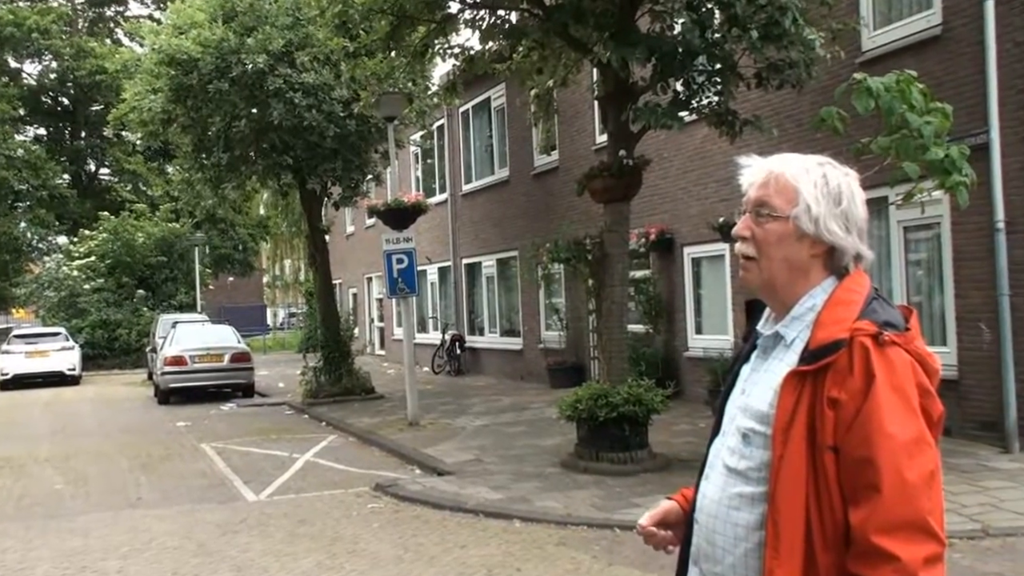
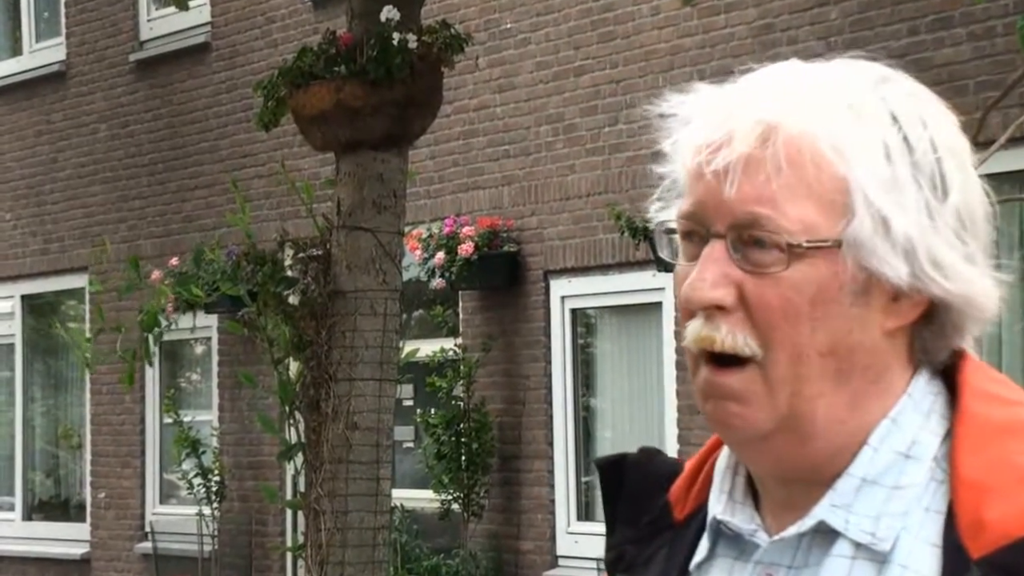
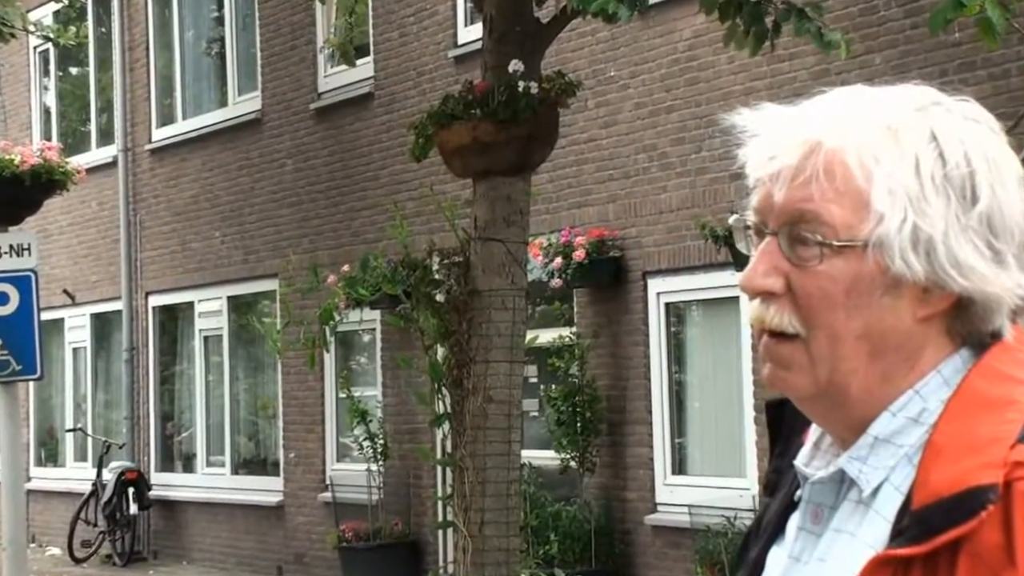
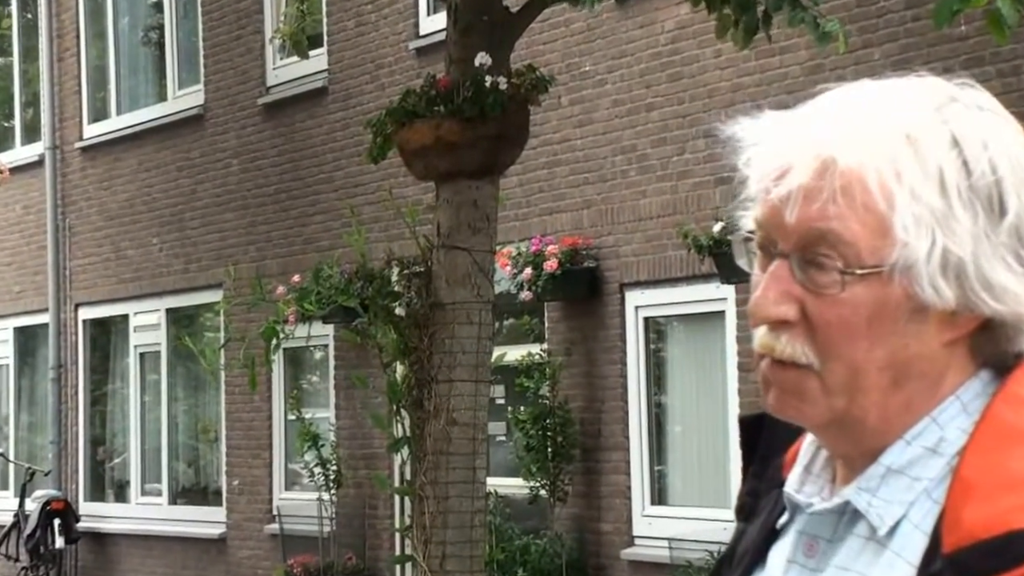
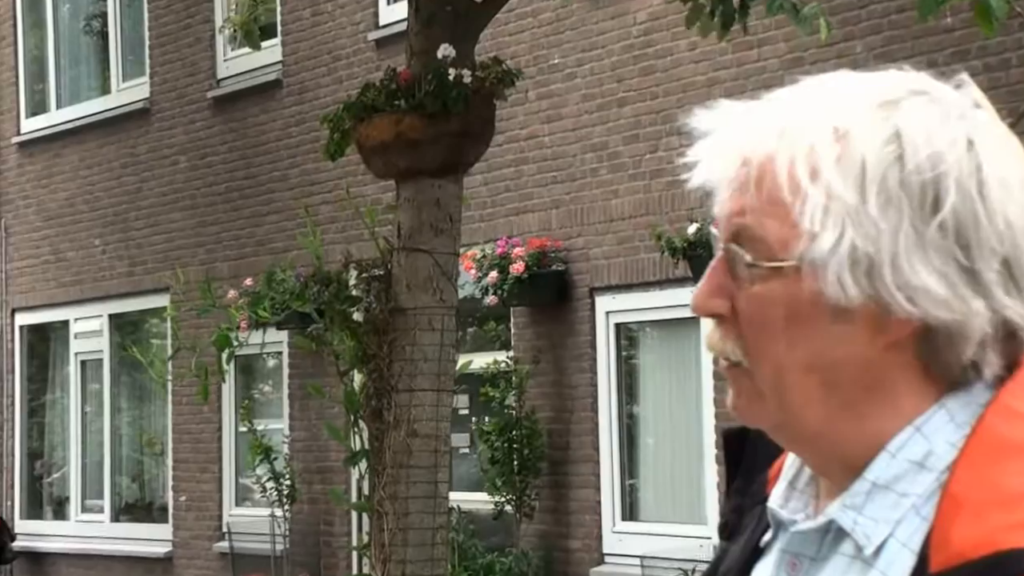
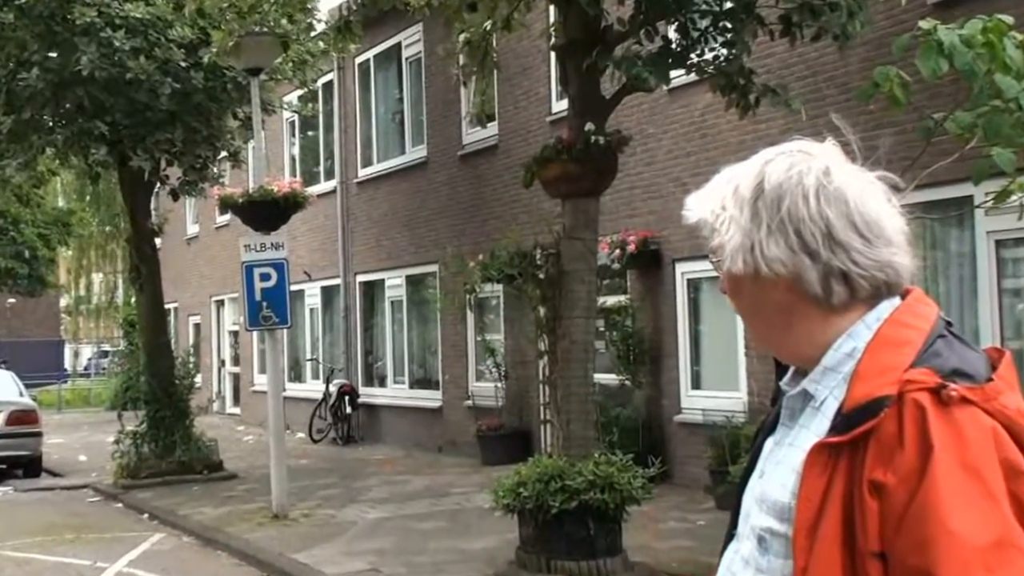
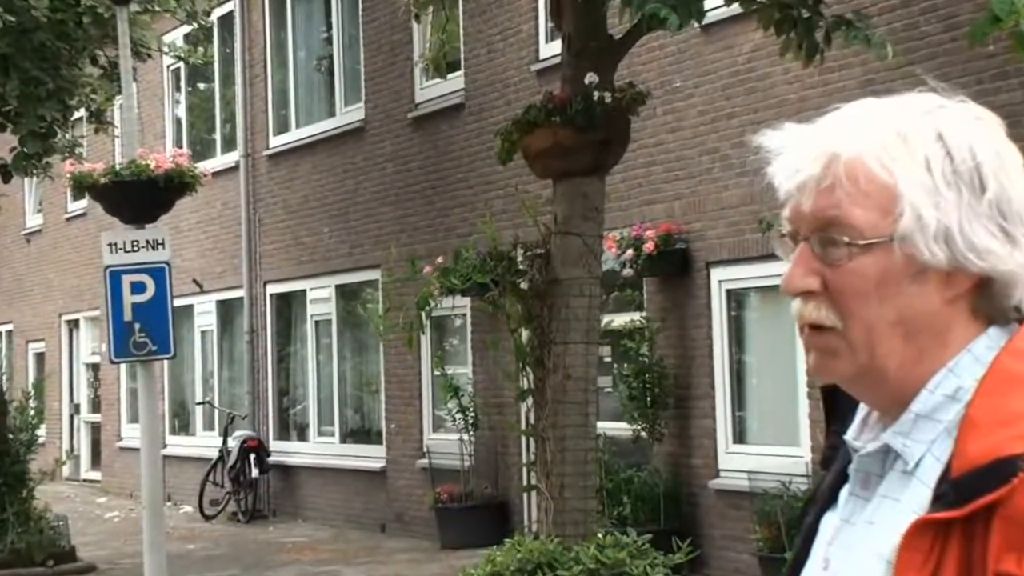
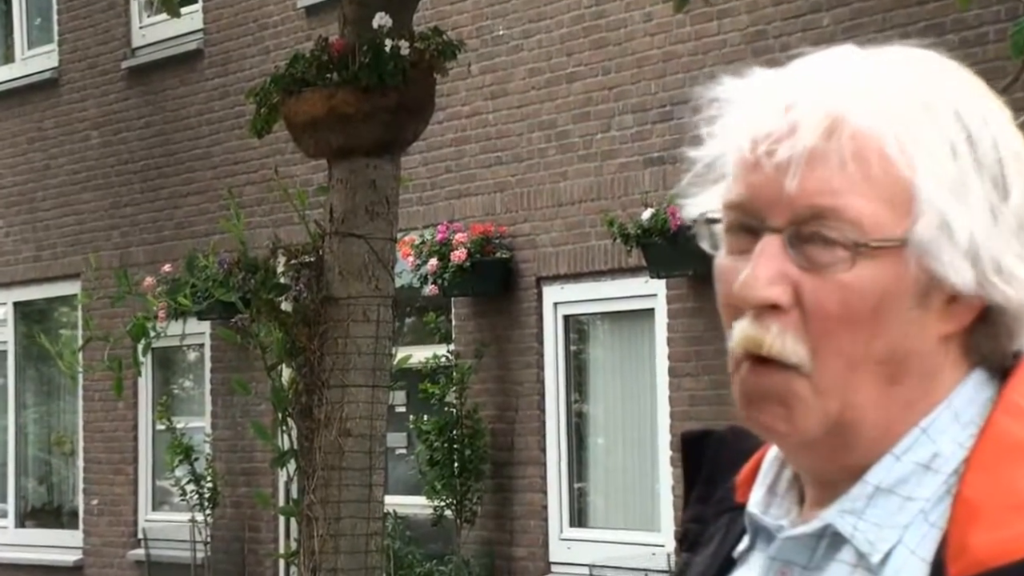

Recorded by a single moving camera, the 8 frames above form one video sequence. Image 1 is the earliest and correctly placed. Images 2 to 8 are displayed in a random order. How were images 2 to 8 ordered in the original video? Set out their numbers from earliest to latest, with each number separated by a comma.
6, 7, 3, 4, 5, 8, 2
